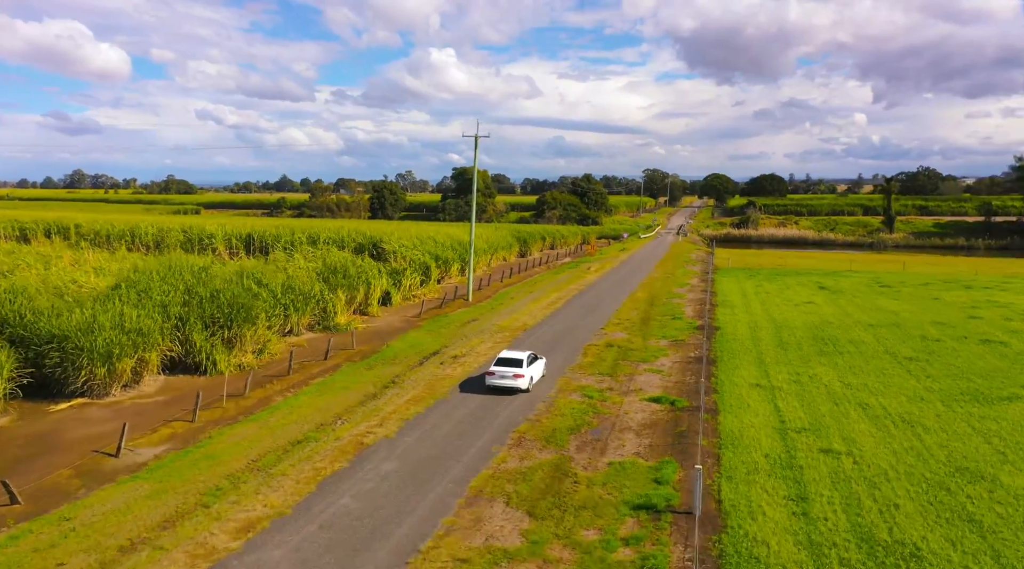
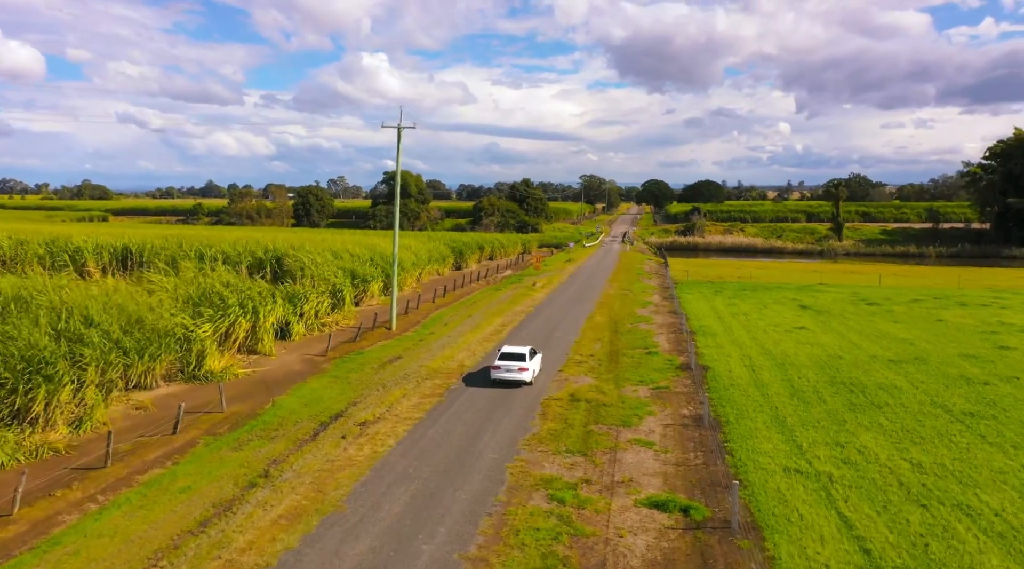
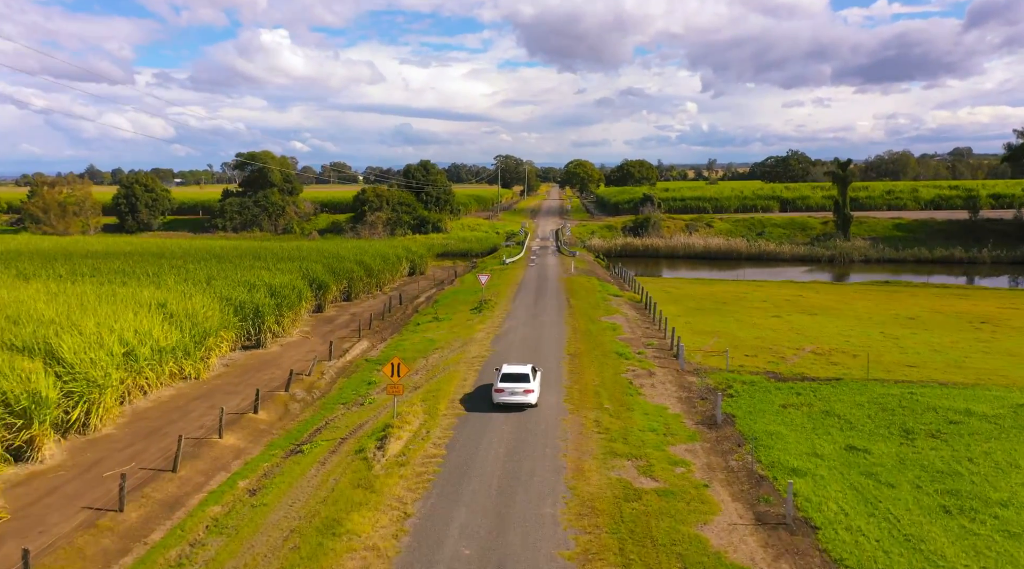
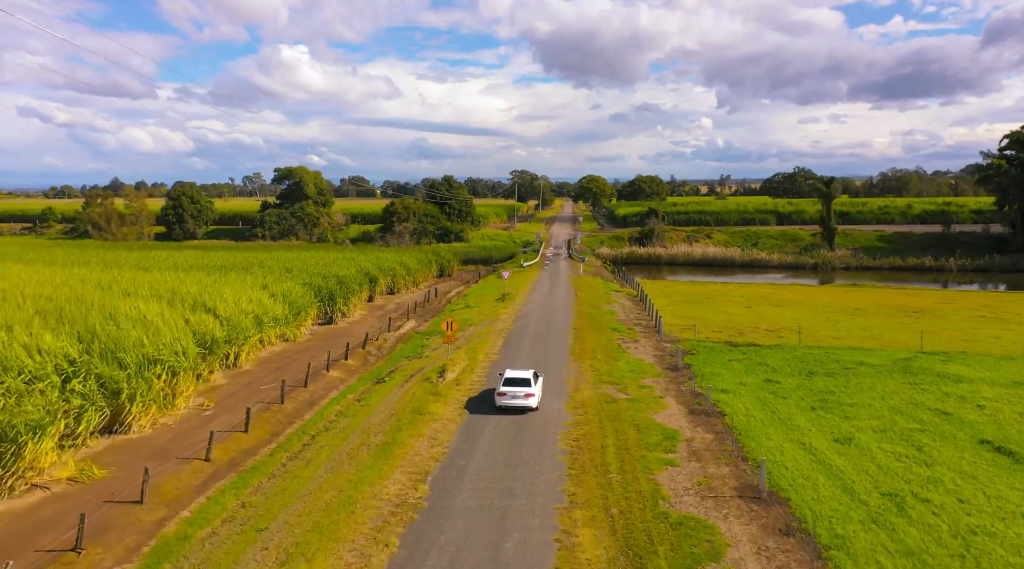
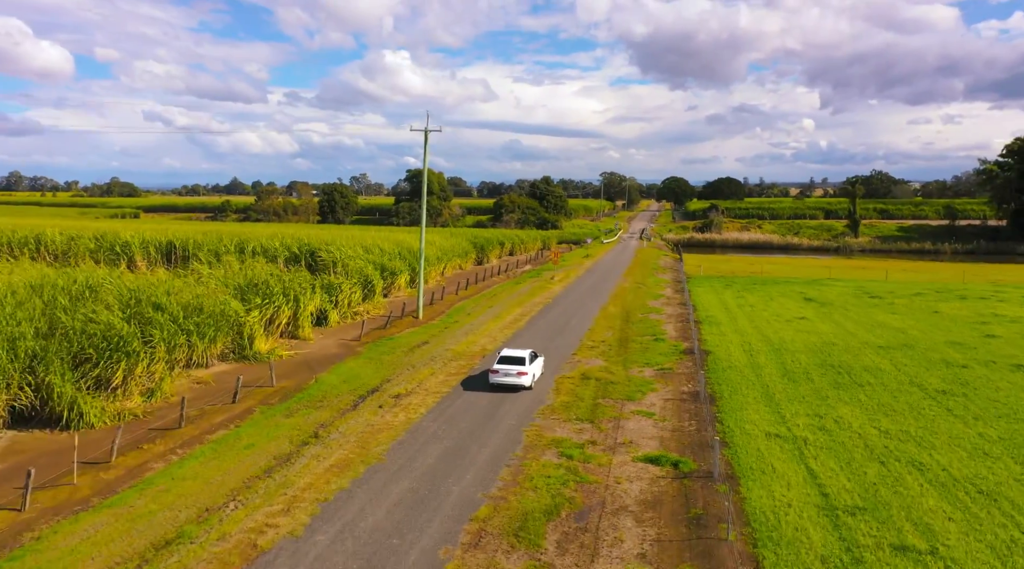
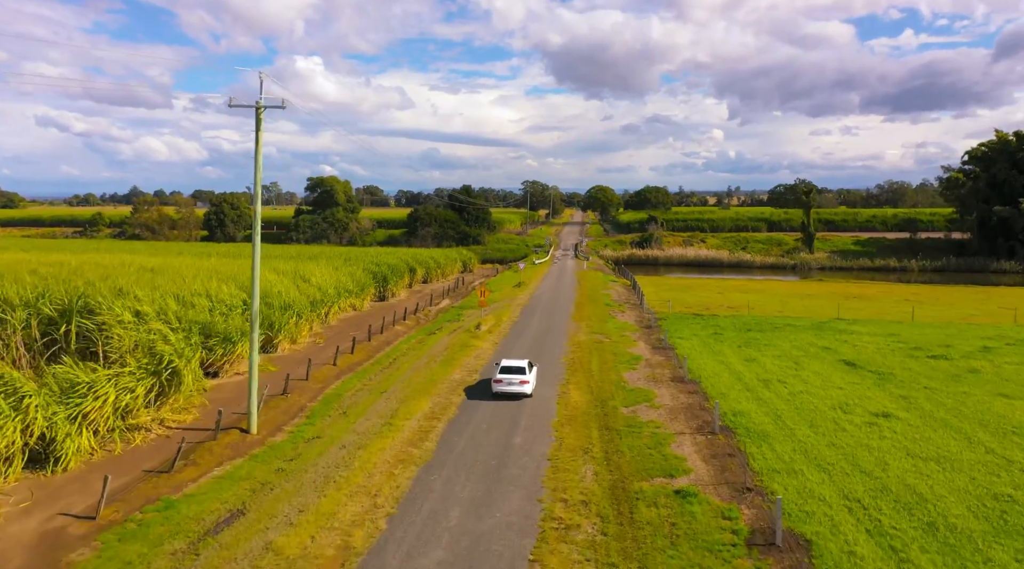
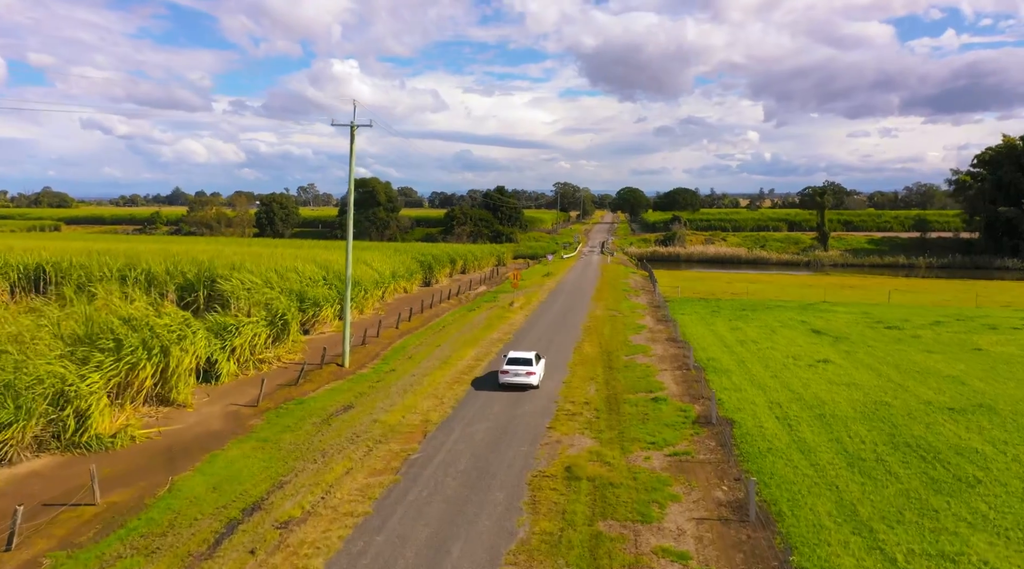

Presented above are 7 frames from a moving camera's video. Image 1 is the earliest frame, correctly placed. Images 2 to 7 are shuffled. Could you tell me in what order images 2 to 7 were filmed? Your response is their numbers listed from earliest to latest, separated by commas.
5, 2, 7, 6, 4, 3
